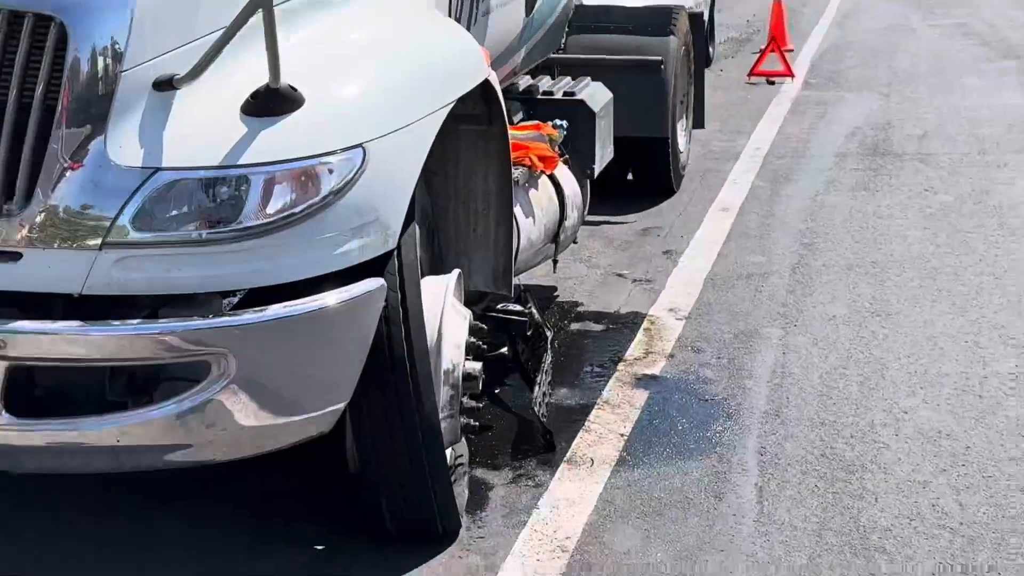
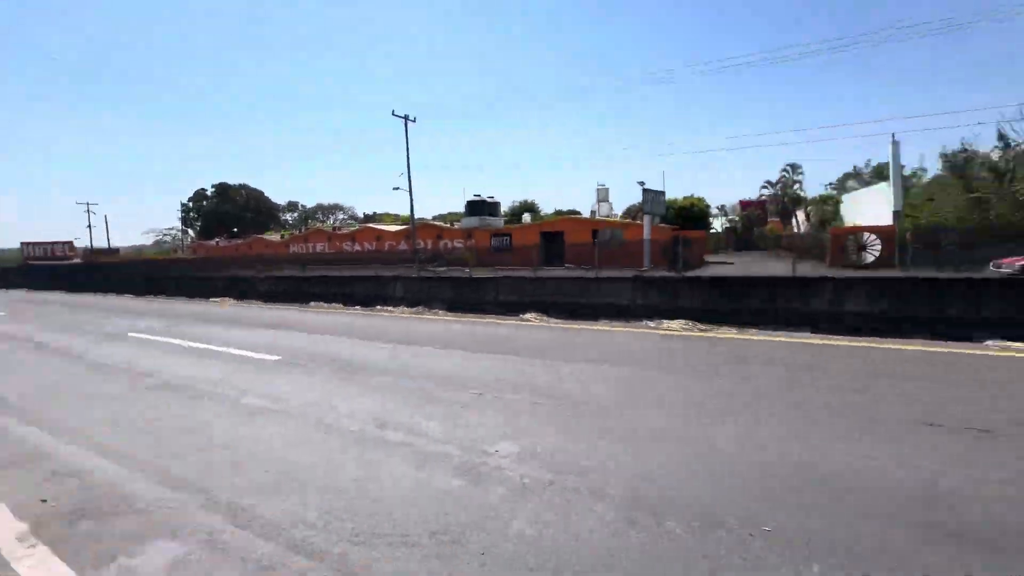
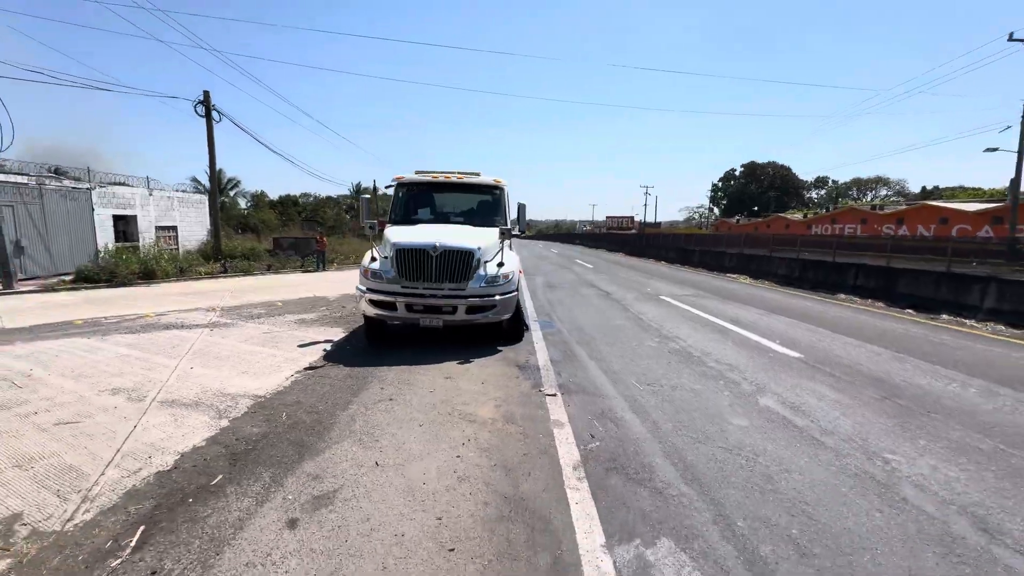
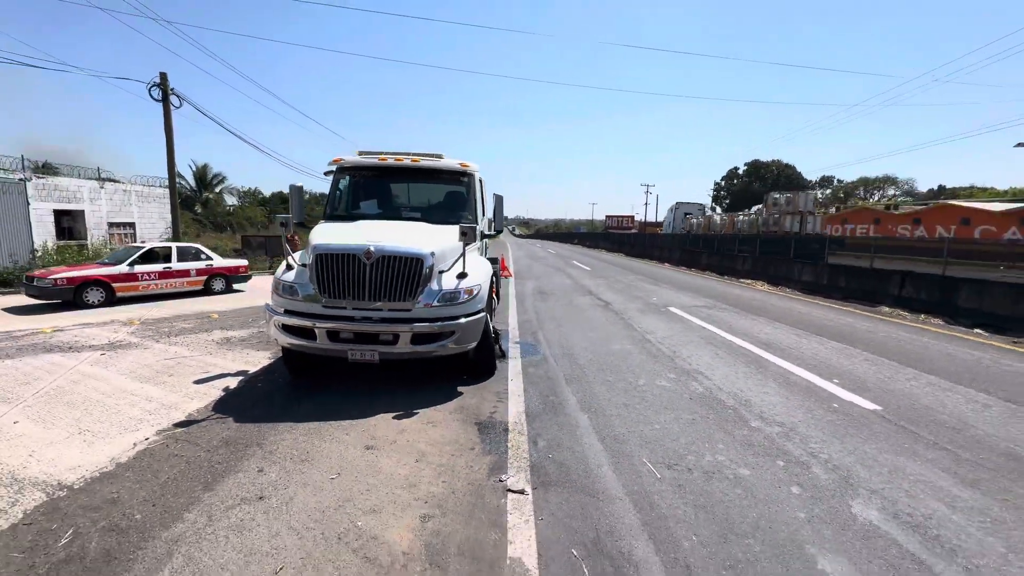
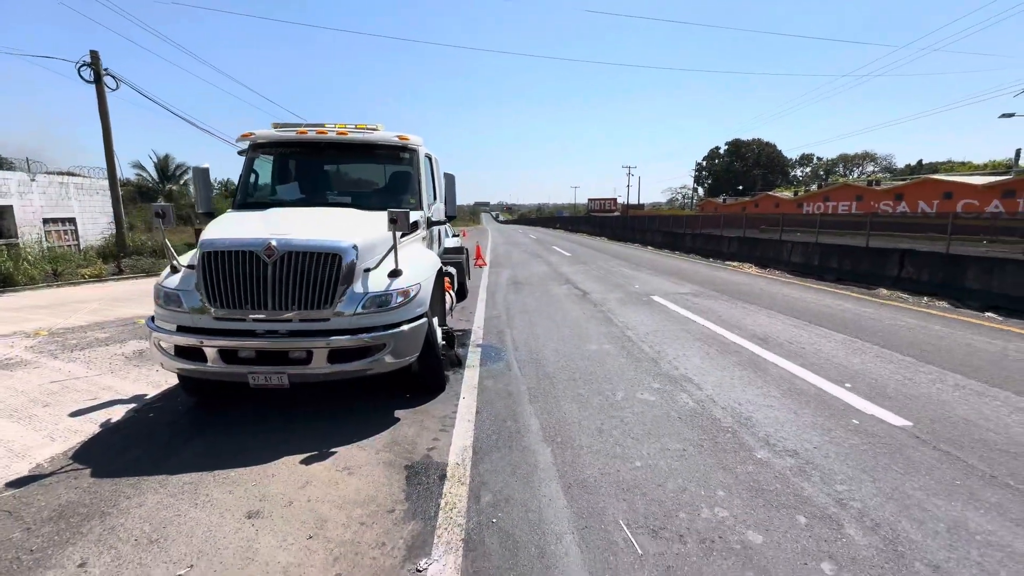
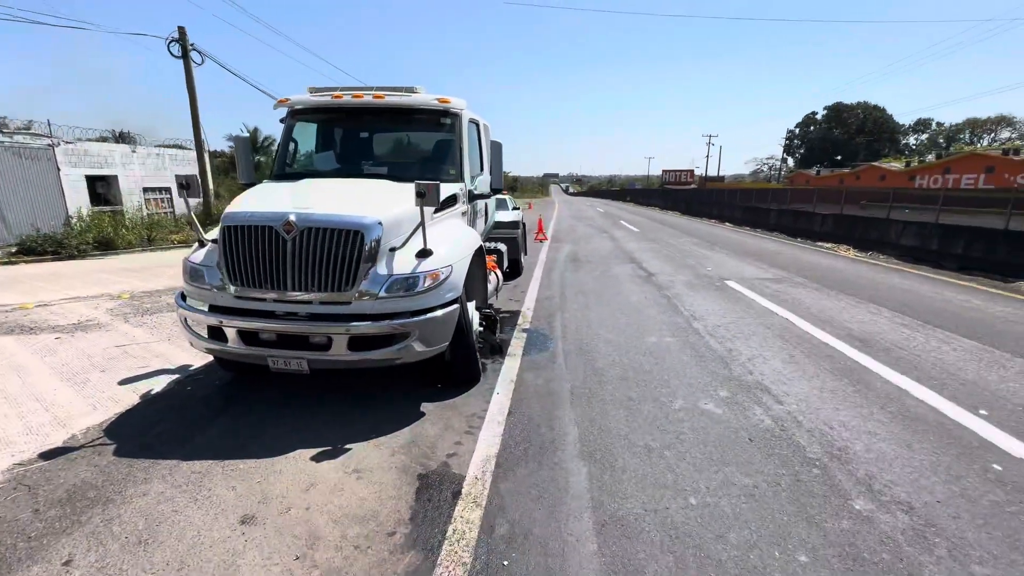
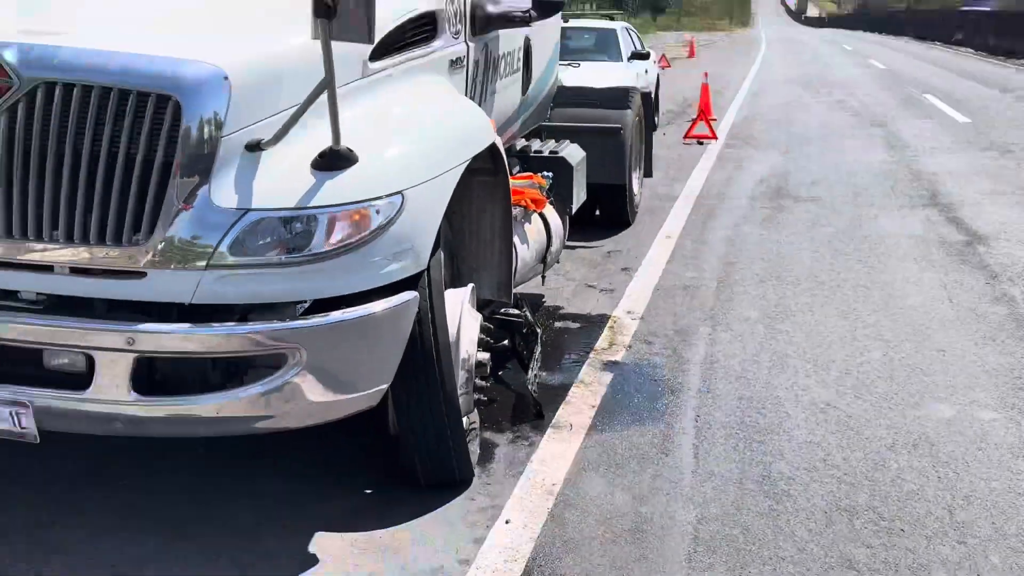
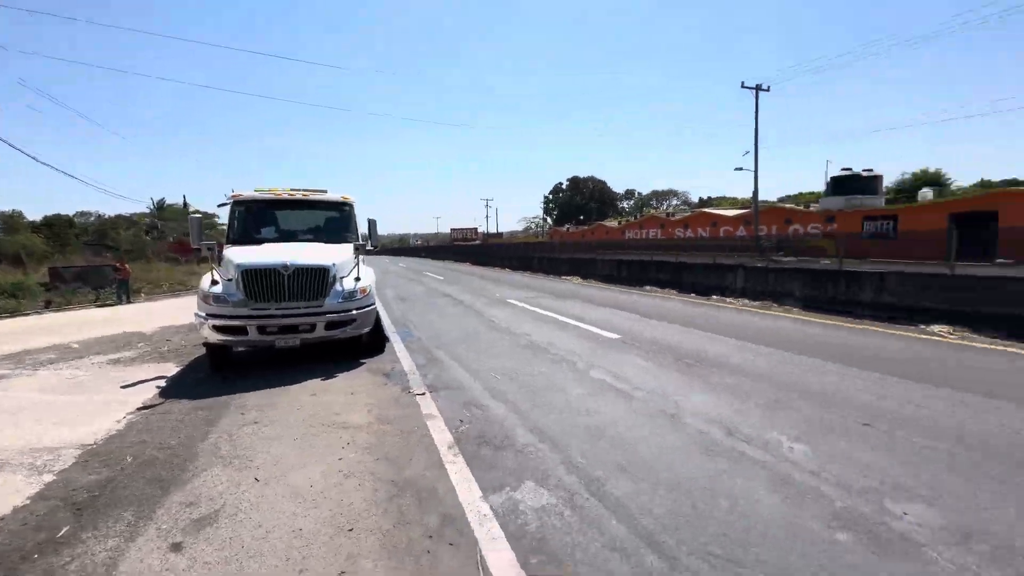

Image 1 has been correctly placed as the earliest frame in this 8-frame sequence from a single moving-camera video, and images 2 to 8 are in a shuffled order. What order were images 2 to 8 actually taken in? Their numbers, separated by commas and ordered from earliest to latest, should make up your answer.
7, 6, 5, 4, 3, 8, 2
